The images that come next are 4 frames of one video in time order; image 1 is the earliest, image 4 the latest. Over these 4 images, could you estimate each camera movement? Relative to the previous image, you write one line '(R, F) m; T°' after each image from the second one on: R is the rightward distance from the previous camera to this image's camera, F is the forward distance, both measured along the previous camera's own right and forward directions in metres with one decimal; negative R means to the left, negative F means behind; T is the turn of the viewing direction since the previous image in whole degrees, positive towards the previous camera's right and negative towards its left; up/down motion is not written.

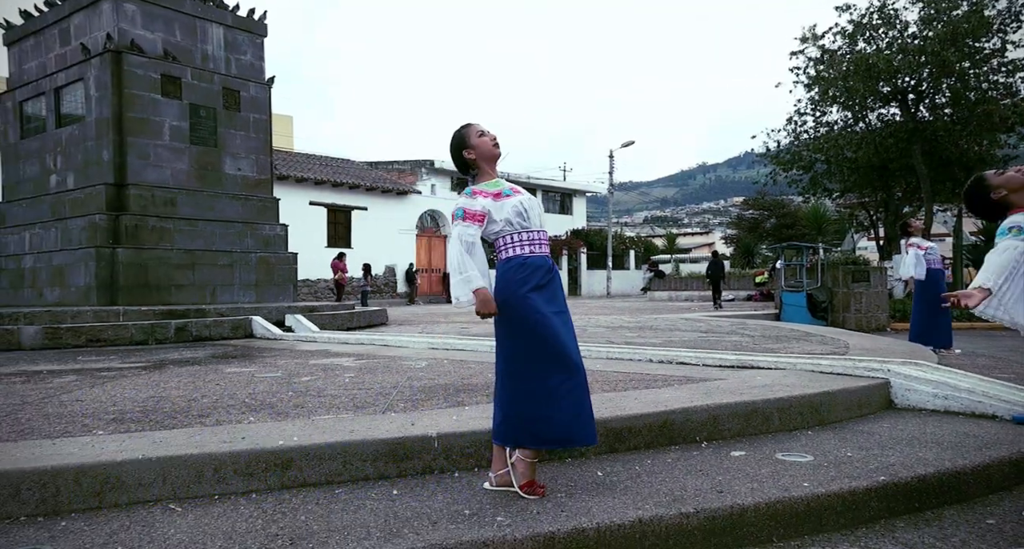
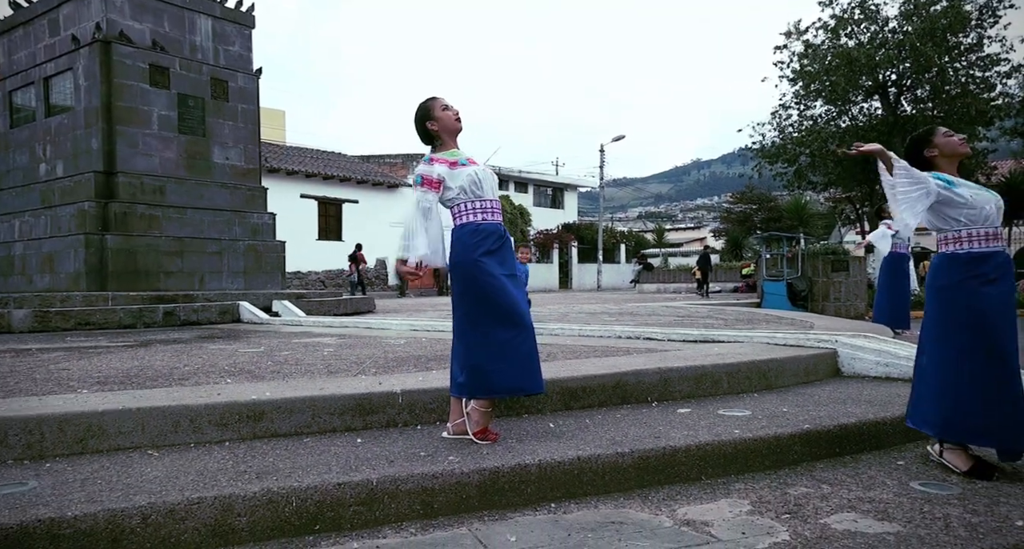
(+0.2, -0.2) m; +1°
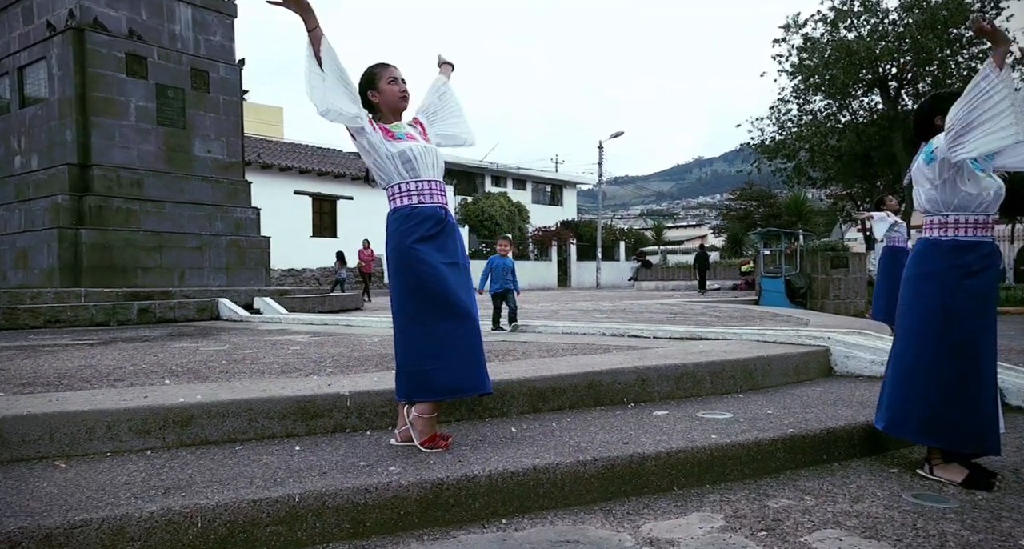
(+0.2, +0.3) m; 0°
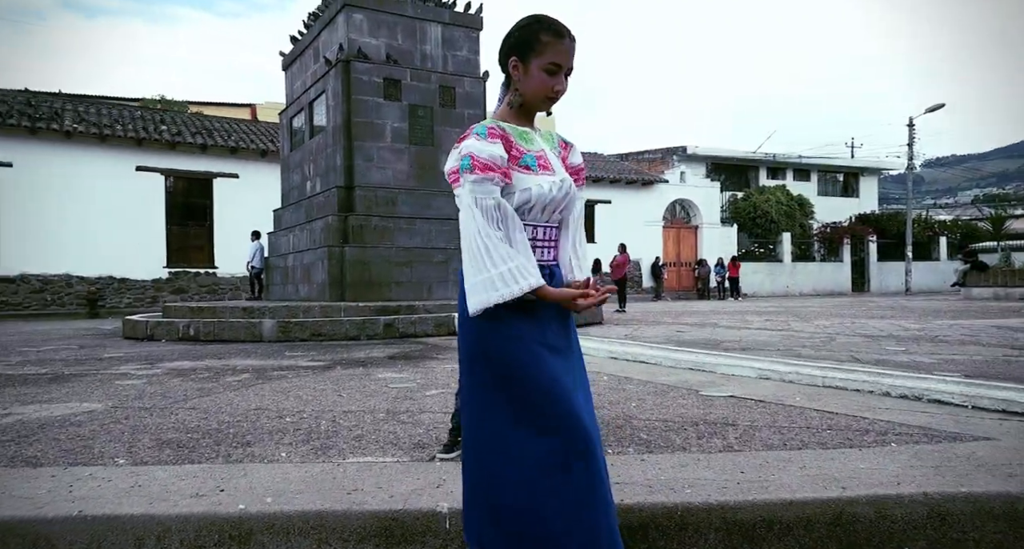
(+0.3, +1.0) m; -23°
